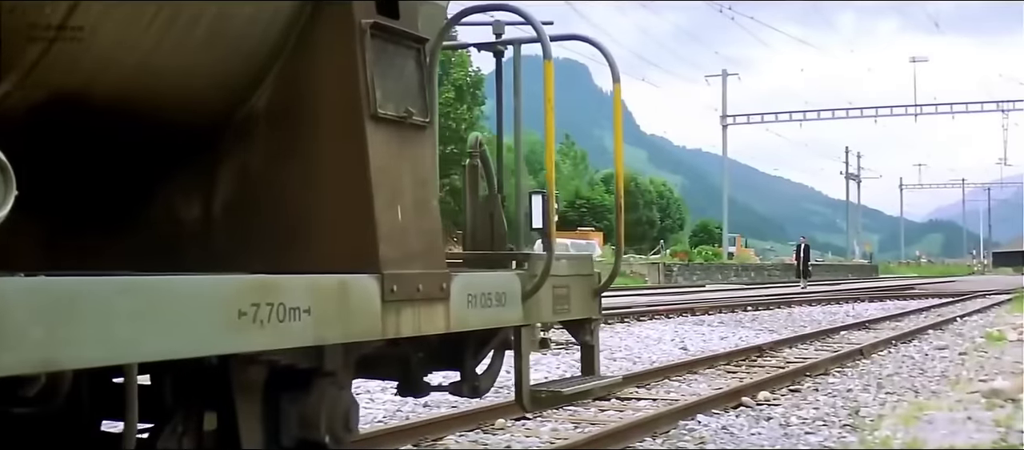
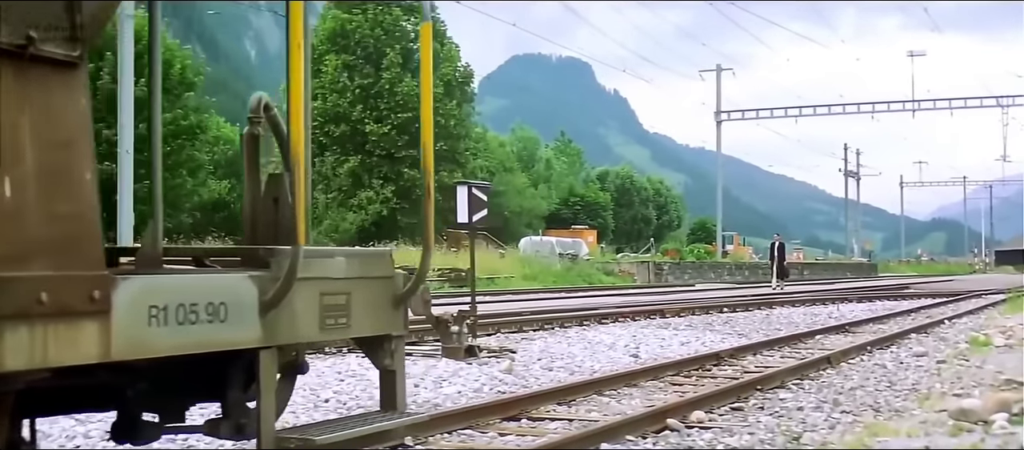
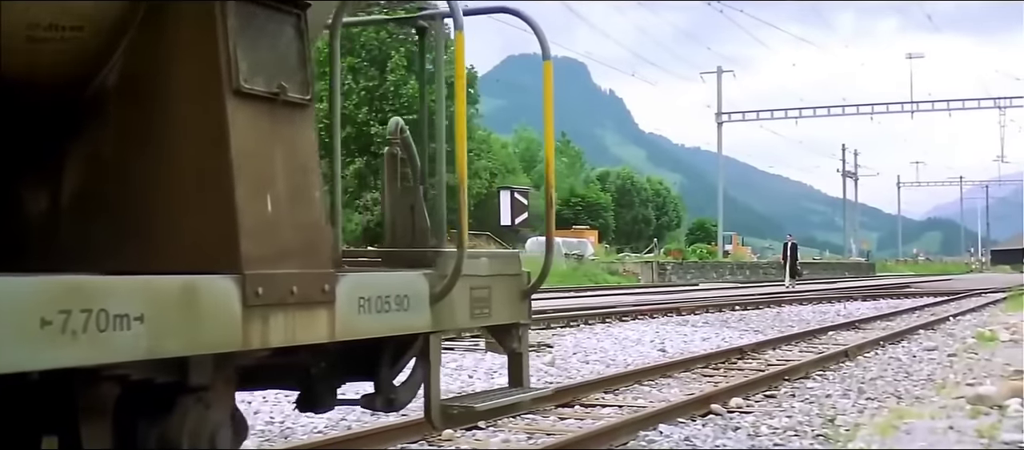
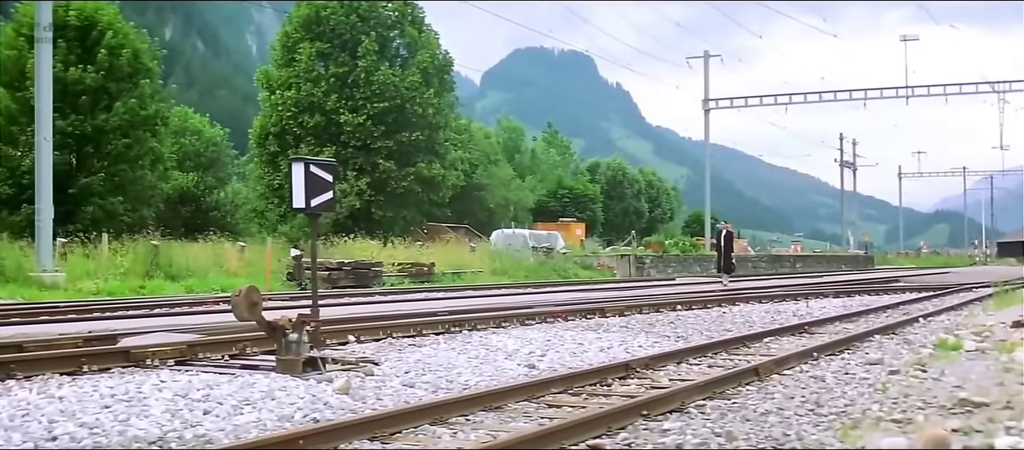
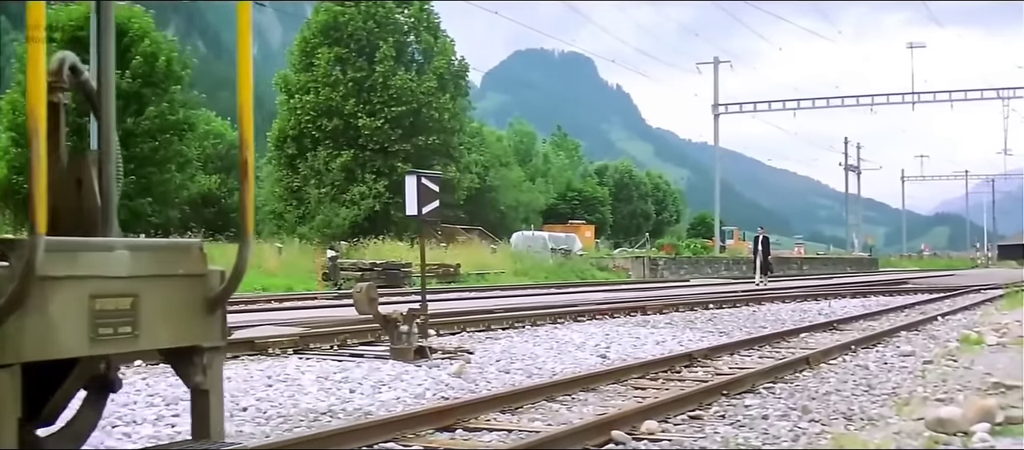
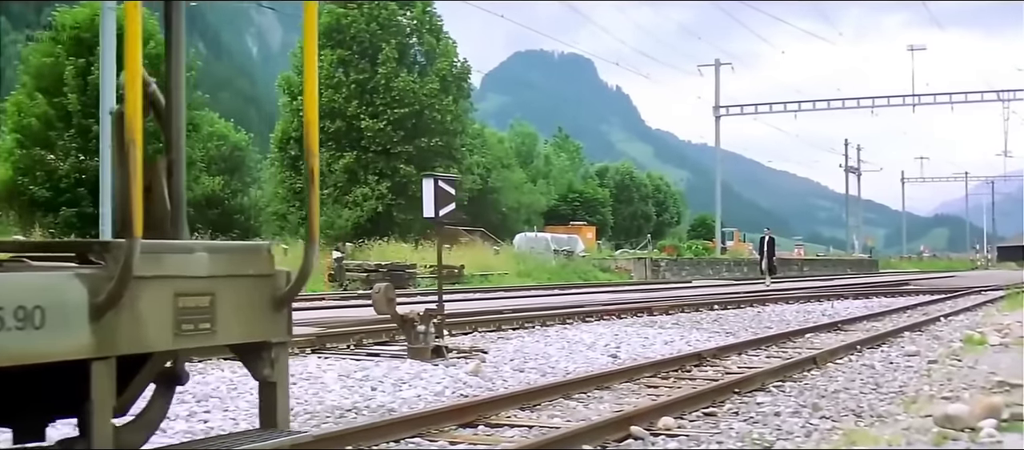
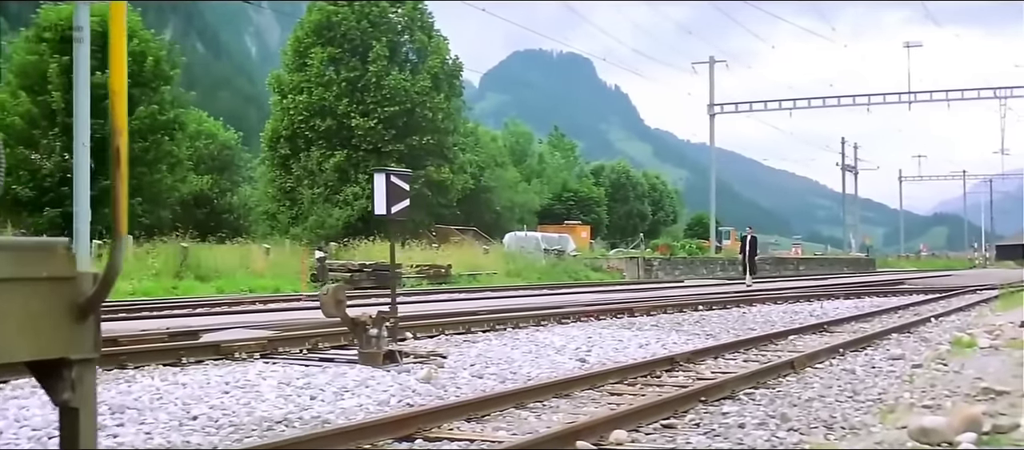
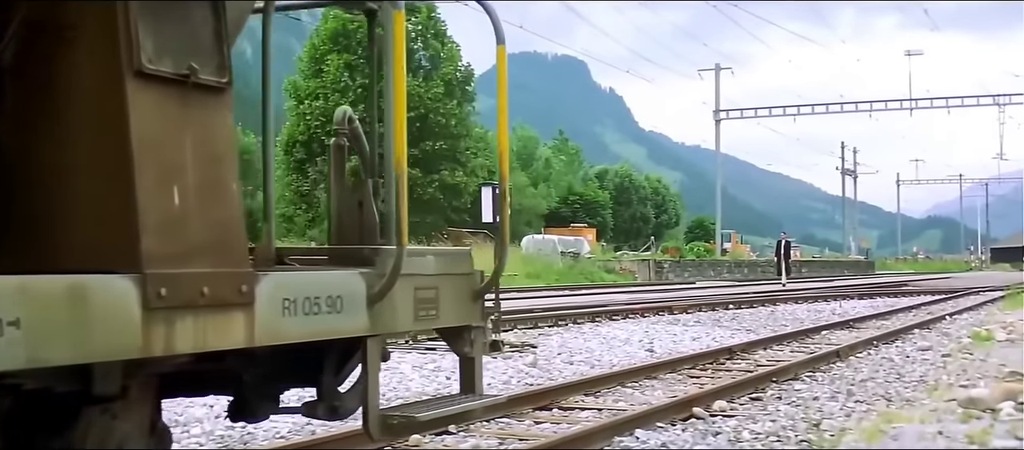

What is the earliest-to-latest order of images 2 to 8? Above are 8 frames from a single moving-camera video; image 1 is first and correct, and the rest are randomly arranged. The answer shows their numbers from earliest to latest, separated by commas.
3, 8, 2, 6, 5, 7, 4
